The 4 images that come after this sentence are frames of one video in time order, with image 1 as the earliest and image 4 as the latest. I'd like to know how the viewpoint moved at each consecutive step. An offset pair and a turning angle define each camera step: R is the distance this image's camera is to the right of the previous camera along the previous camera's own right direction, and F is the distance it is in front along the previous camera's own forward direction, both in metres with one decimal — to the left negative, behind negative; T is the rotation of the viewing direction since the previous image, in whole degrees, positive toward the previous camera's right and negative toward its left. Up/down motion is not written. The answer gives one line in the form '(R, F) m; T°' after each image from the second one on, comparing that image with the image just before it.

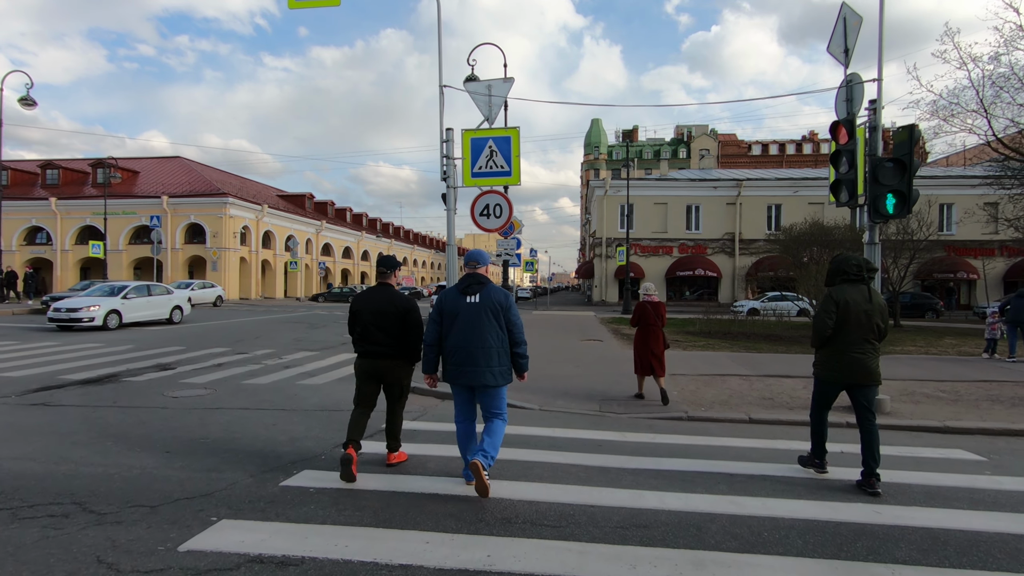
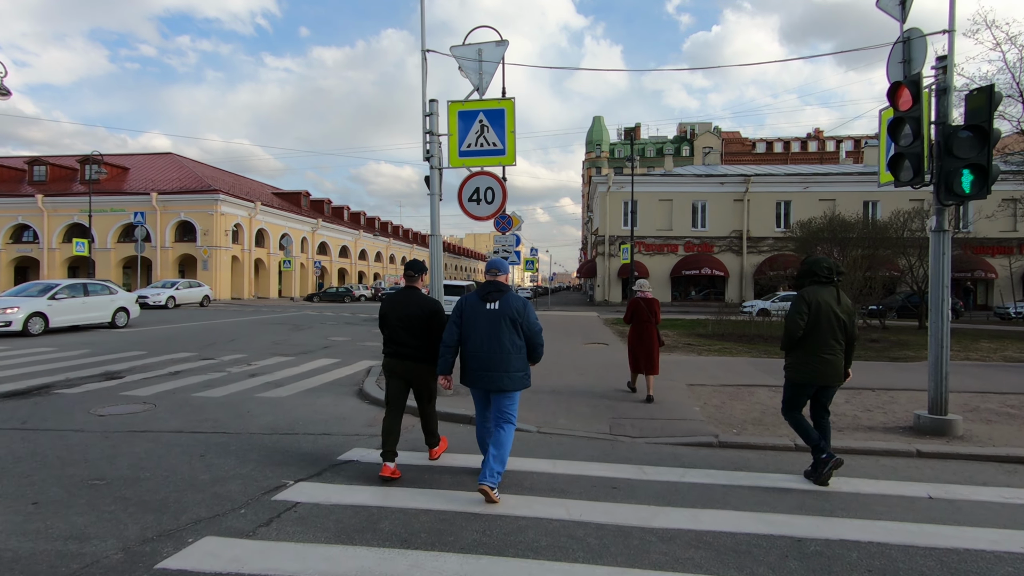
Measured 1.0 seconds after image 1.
(+0.1, +1.3) m; 0°
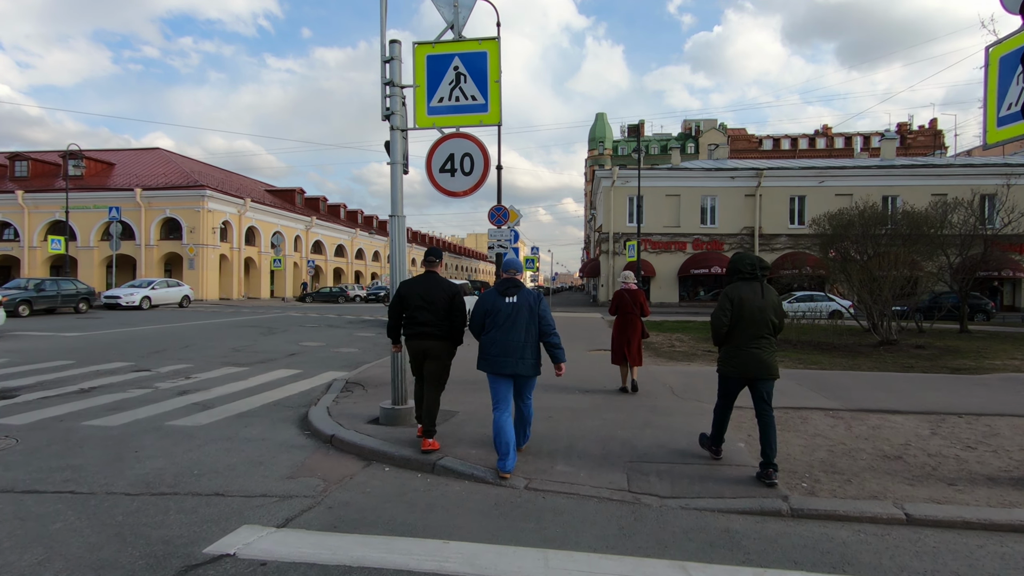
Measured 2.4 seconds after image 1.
(+0.2, +1.8) m; 0°
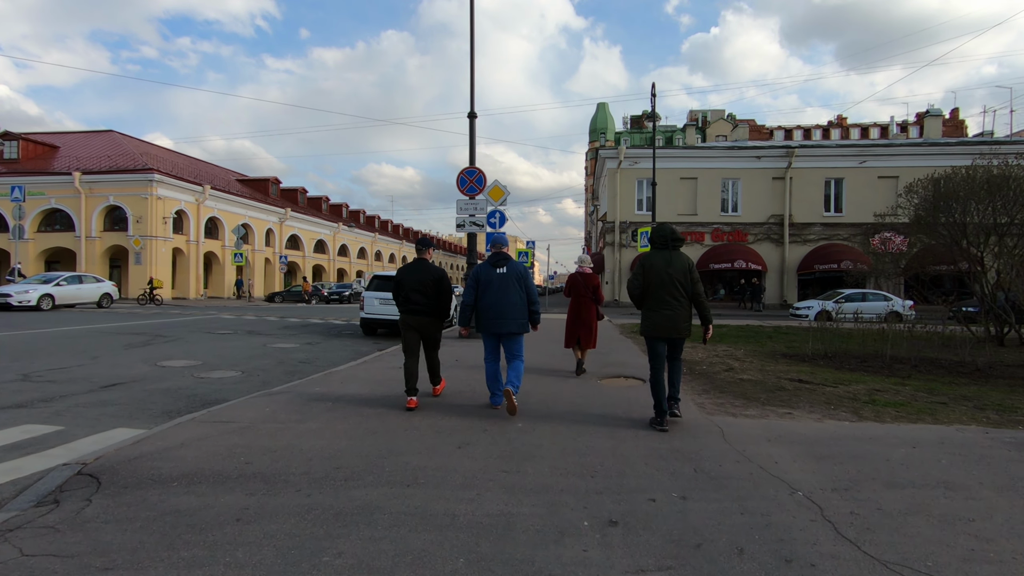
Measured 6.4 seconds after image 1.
(+0.5, +4.7) m; 0°
